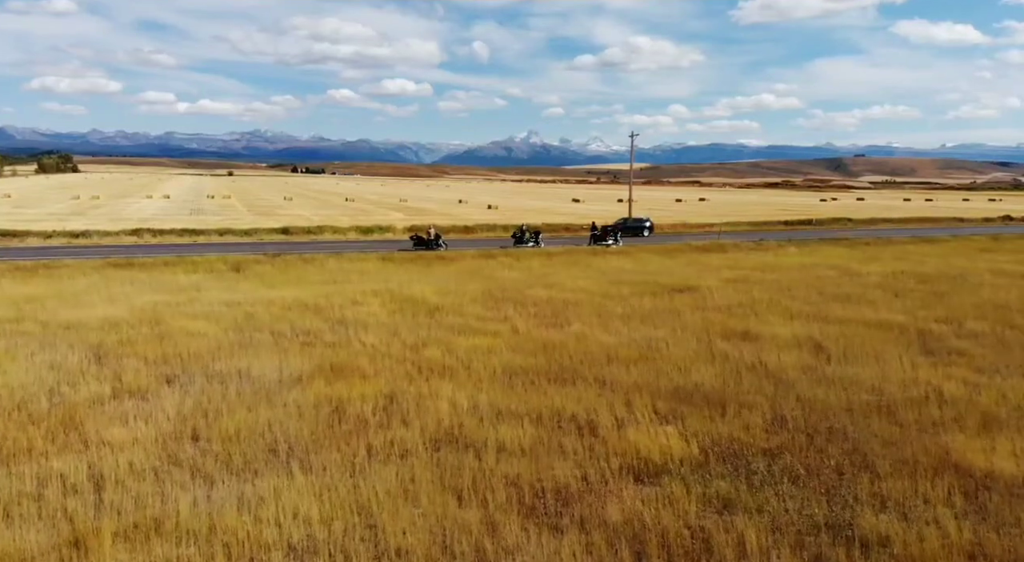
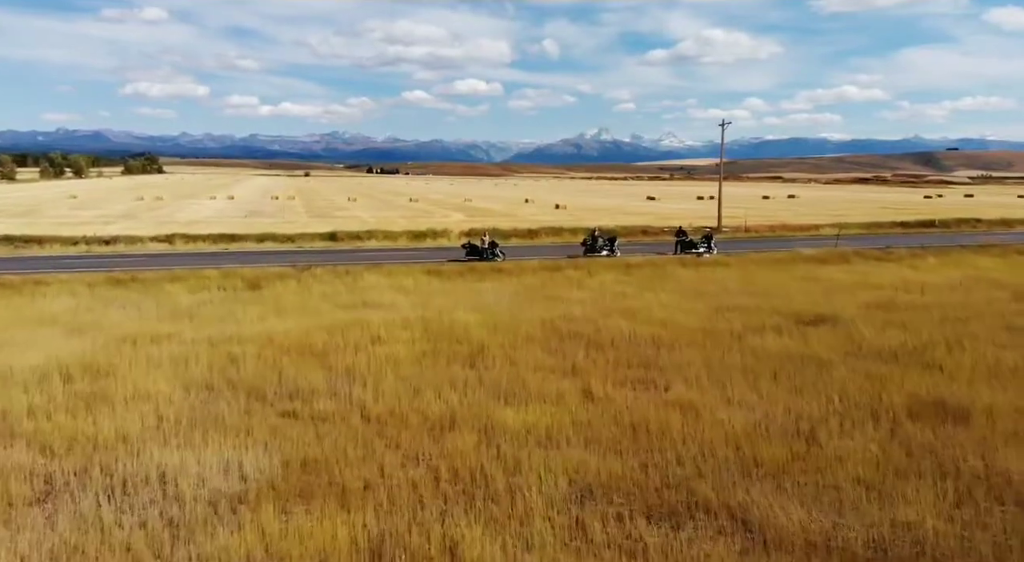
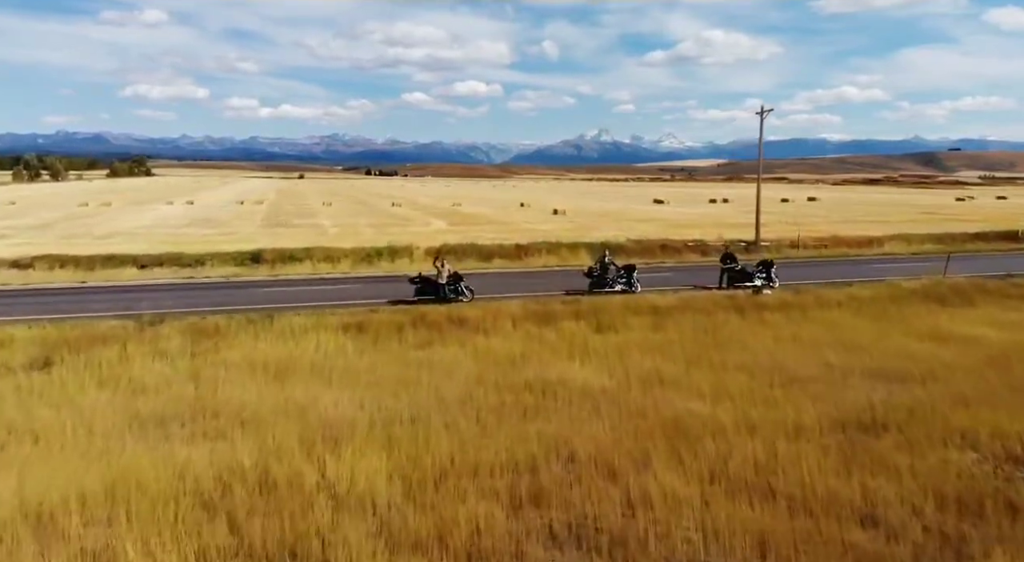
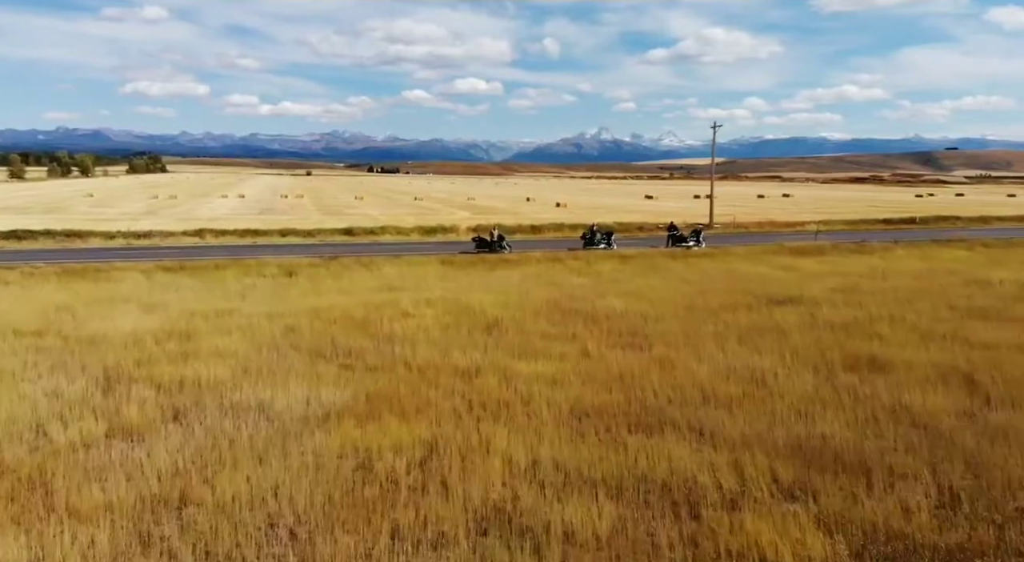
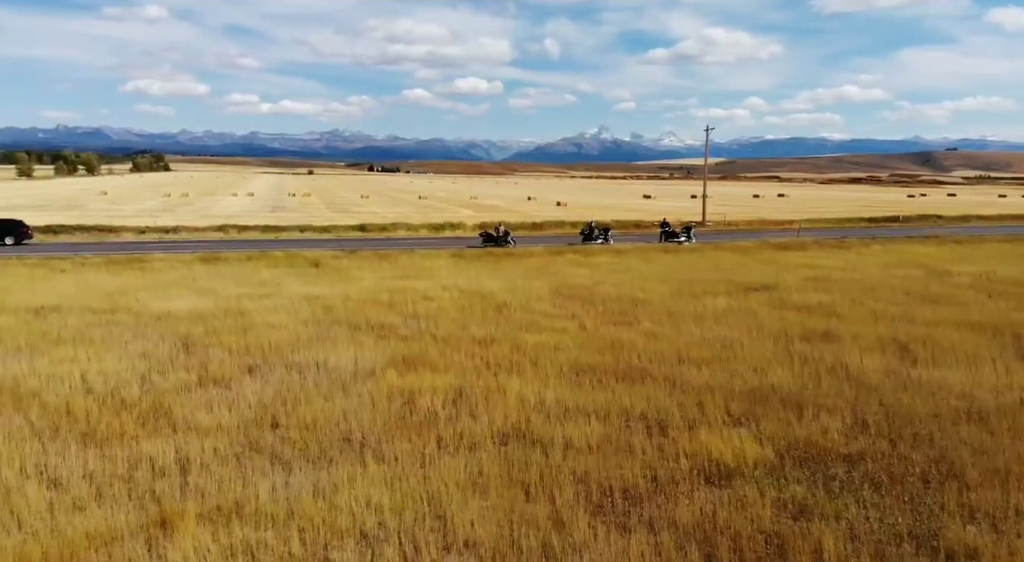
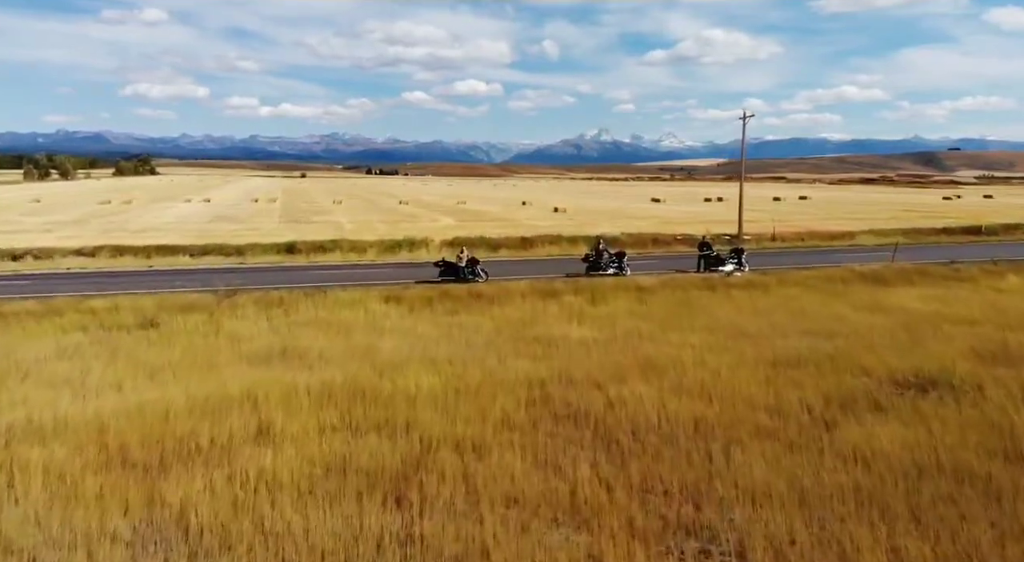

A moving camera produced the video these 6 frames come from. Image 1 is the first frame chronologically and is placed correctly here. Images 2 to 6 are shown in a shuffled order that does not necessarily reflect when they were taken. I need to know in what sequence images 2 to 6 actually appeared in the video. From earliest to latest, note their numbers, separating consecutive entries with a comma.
5, 4, 2, 6, 3
